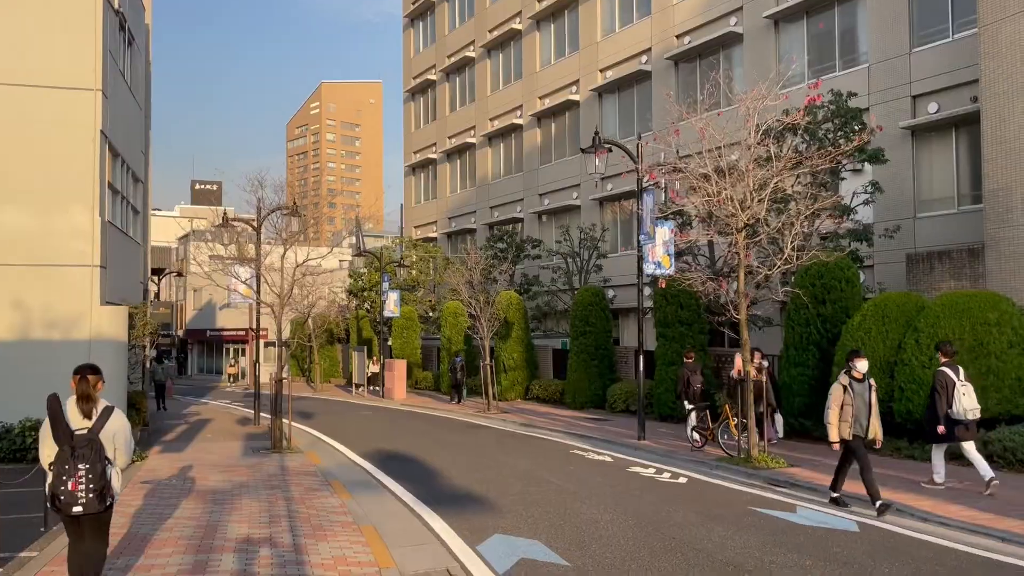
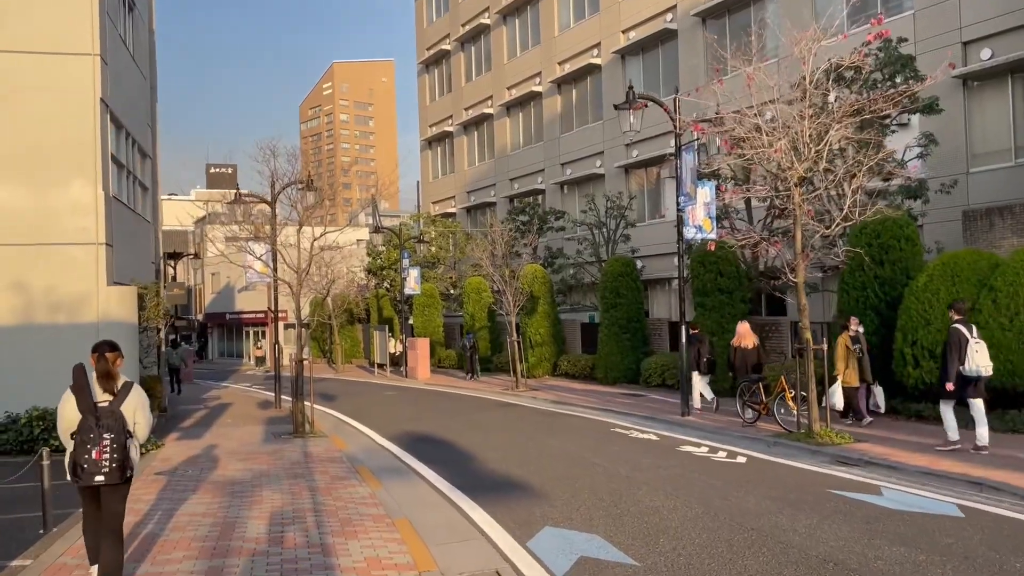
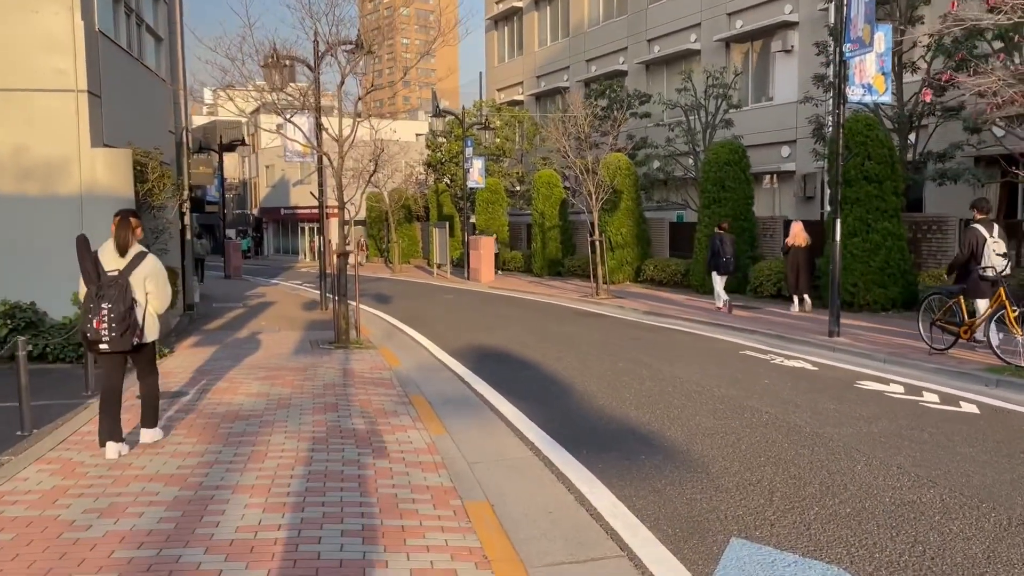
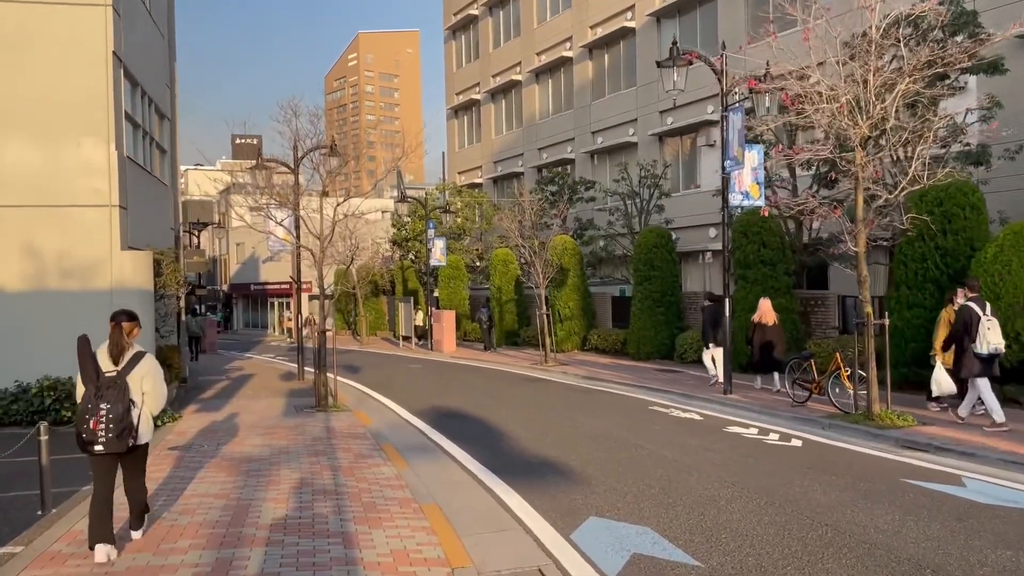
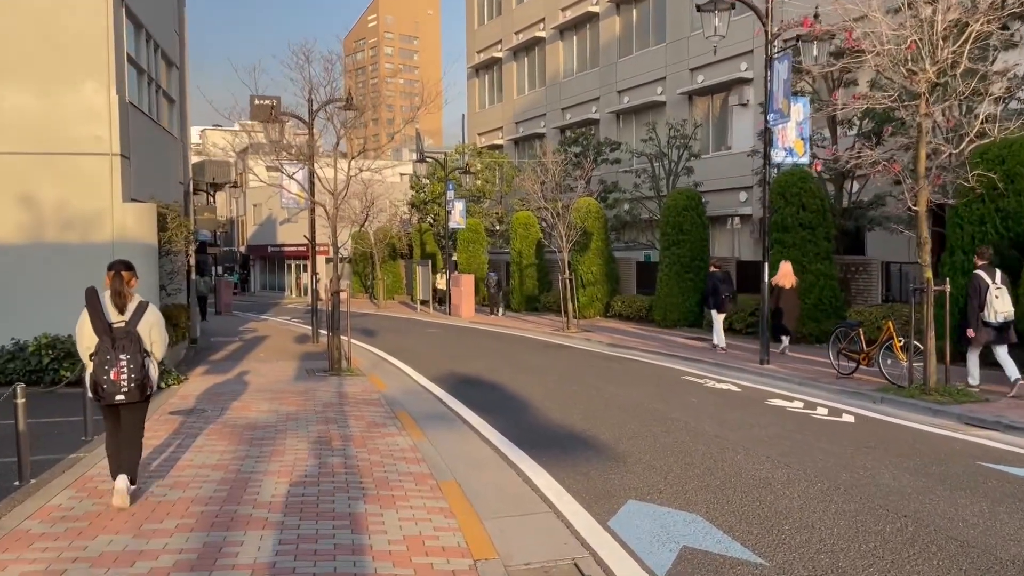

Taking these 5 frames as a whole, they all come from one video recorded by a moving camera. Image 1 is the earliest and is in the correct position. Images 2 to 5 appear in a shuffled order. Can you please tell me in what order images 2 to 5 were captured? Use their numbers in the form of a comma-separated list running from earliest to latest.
2, 4, 5, 3
